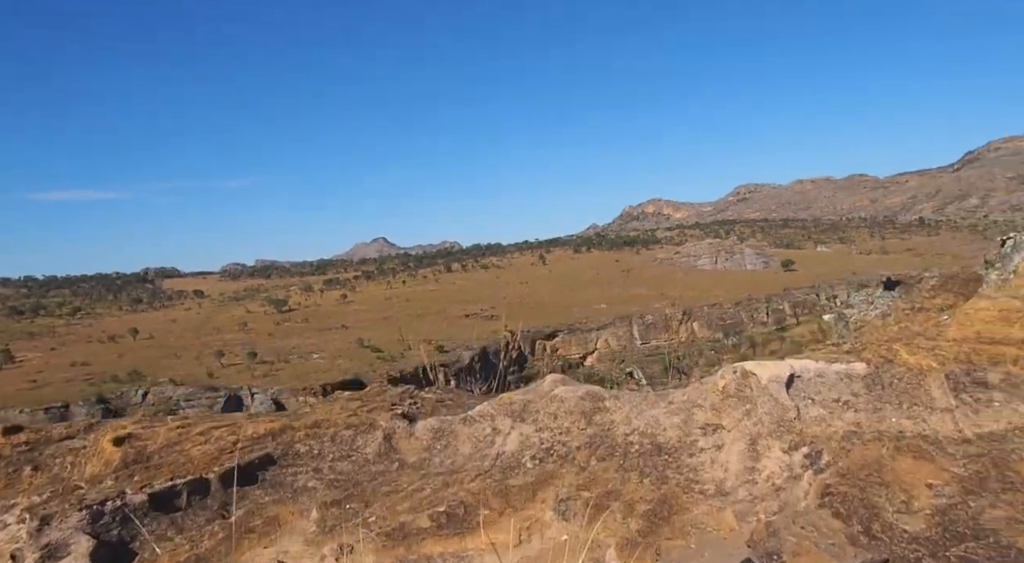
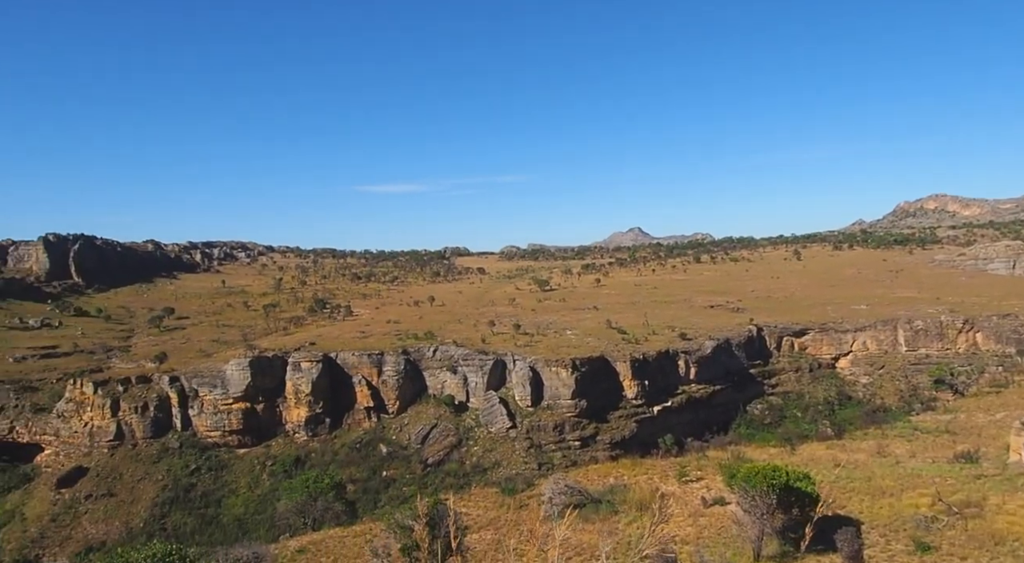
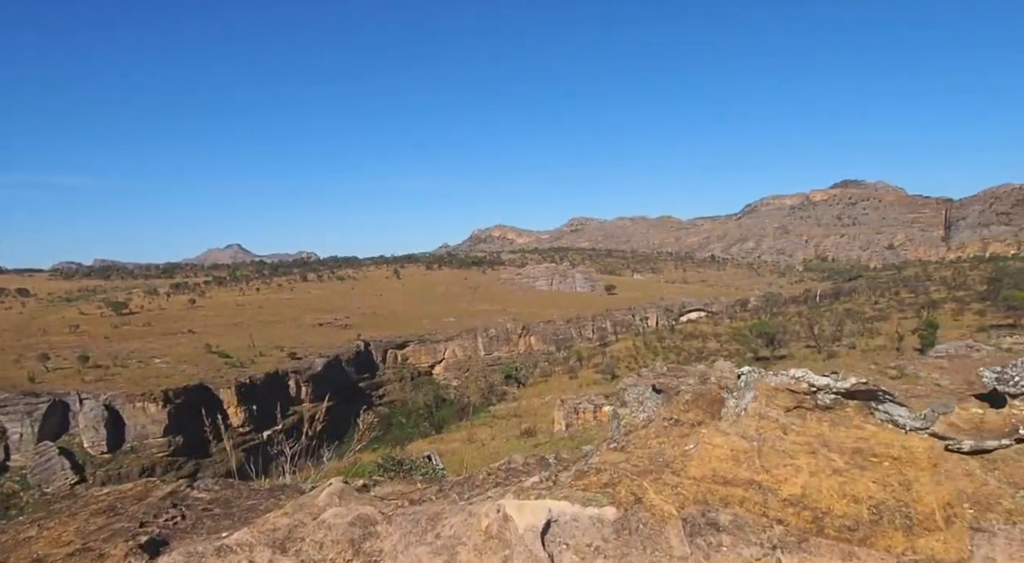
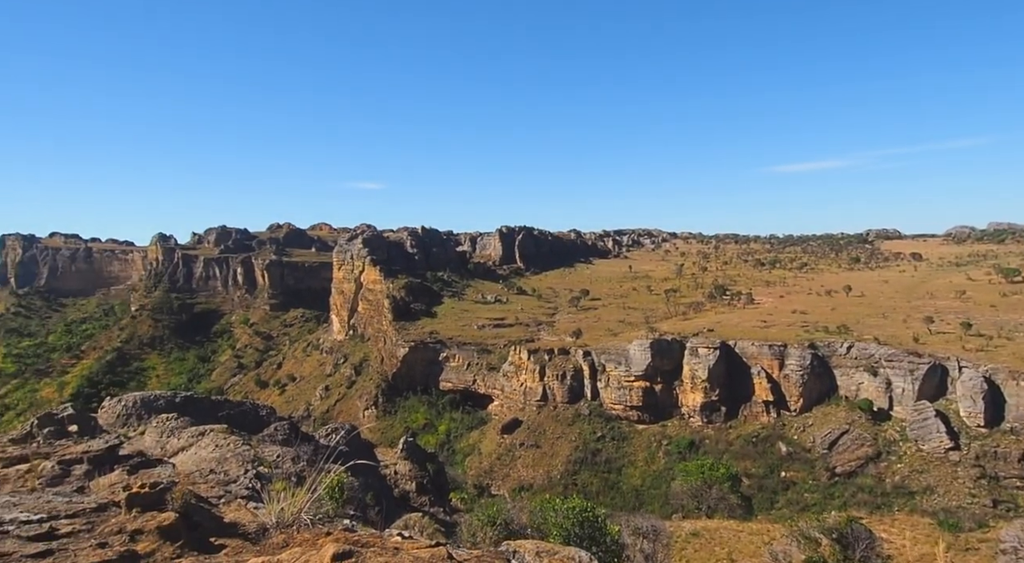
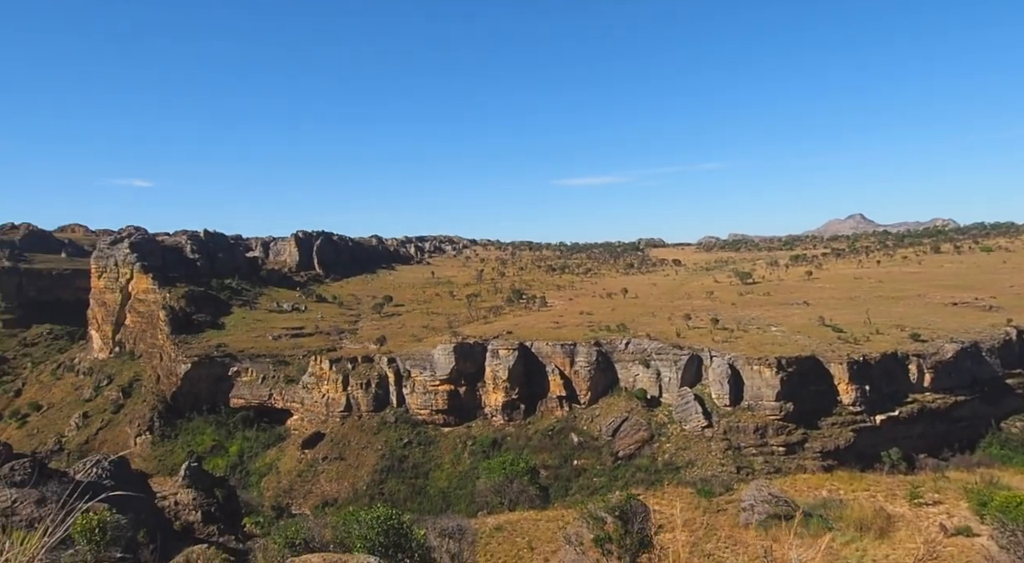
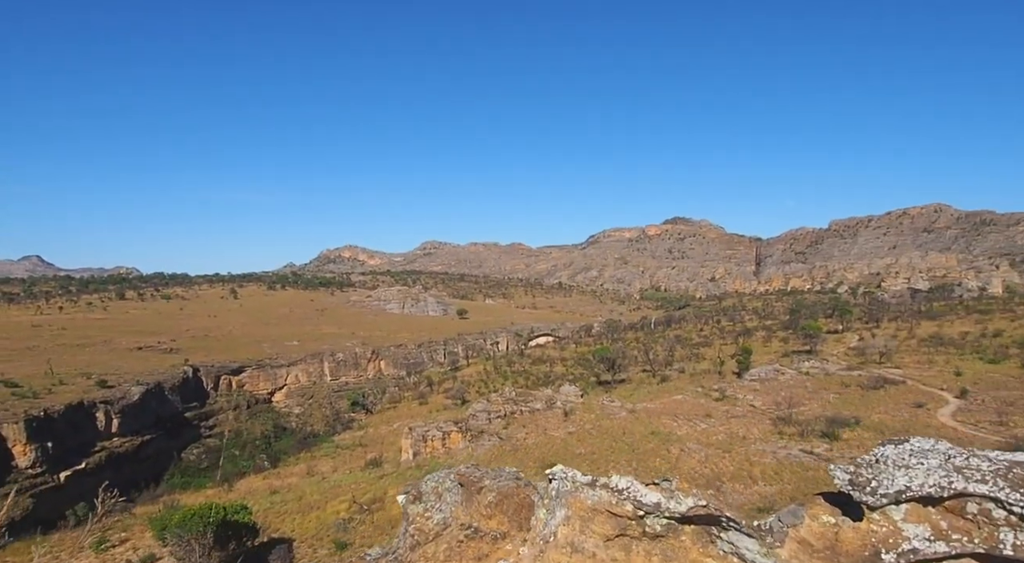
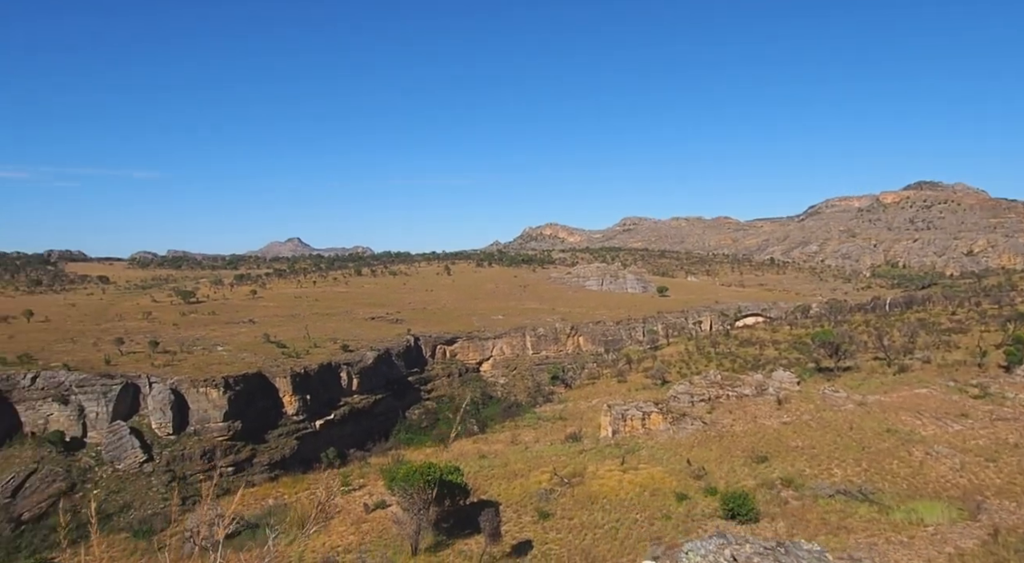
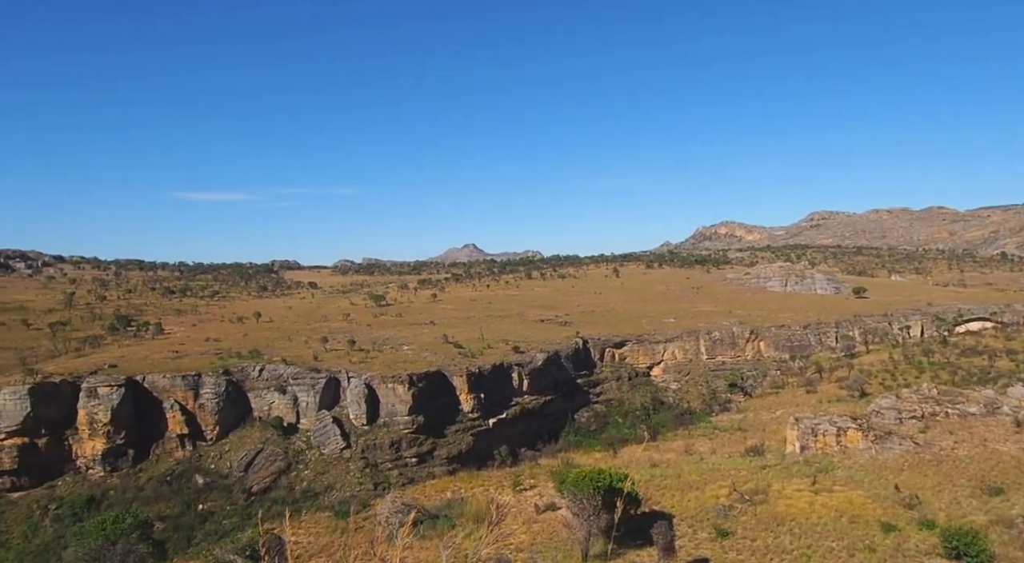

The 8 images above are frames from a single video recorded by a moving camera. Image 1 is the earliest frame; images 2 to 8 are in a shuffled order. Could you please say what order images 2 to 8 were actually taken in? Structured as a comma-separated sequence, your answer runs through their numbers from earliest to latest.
3, 6, 7, 8, 2, 5, 4
